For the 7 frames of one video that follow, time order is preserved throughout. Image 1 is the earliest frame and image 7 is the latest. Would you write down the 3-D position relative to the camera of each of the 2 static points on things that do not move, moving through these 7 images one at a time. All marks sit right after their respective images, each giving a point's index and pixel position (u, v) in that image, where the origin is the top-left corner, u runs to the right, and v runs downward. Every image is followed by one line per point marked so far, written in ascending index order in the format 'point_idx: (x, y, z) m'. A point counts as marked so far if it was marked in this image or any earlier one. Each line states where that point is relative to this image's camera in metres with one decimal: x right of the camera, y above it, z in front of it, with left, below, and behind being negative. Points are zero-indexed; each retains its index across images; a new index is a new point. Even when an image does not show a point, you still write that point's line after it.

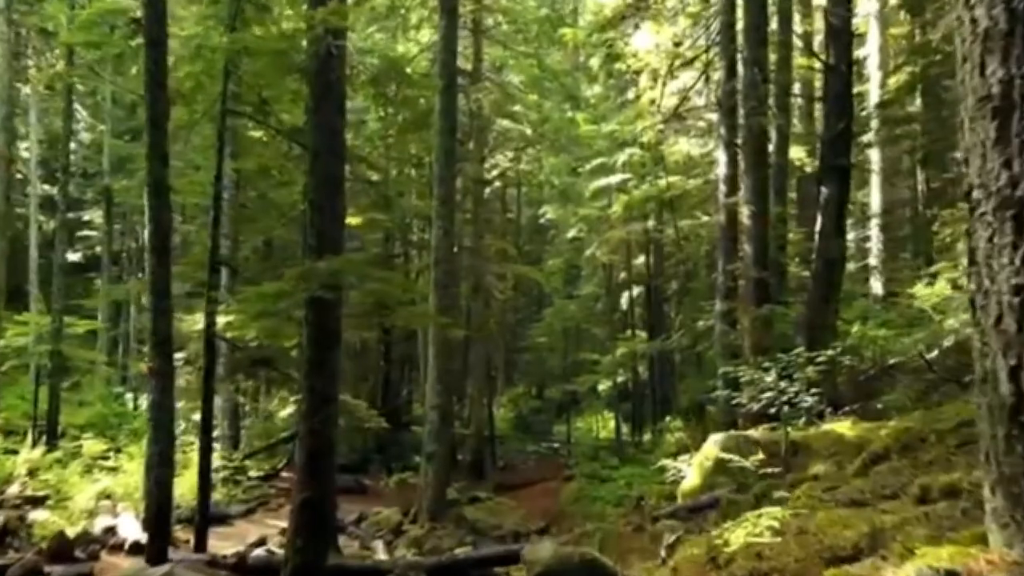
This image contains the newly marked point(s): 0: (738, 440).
0: (+3.2, -2.1, +10.7) m
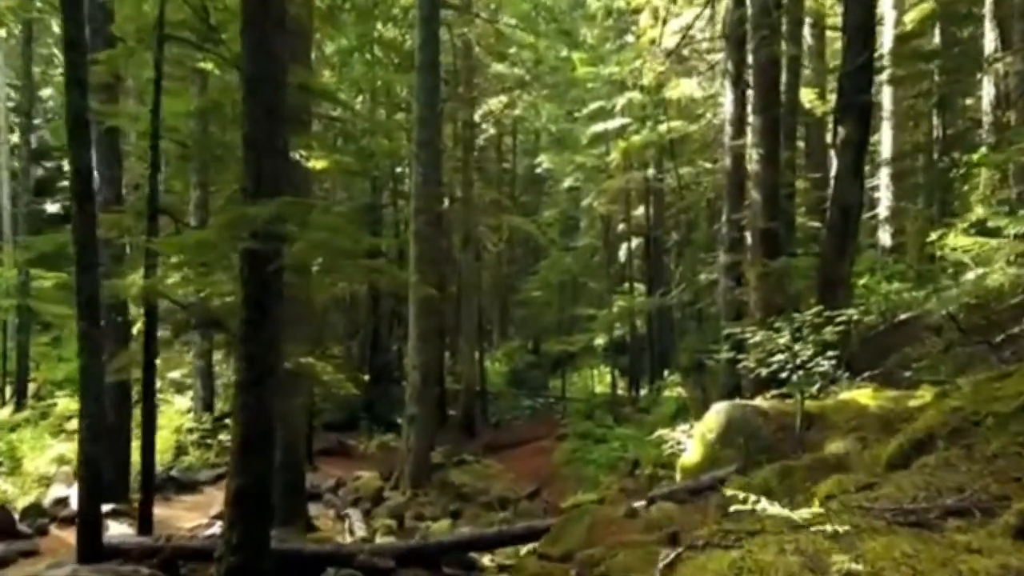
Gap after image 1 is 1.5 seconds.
0: (+2.9, -1.5, +9.5) m
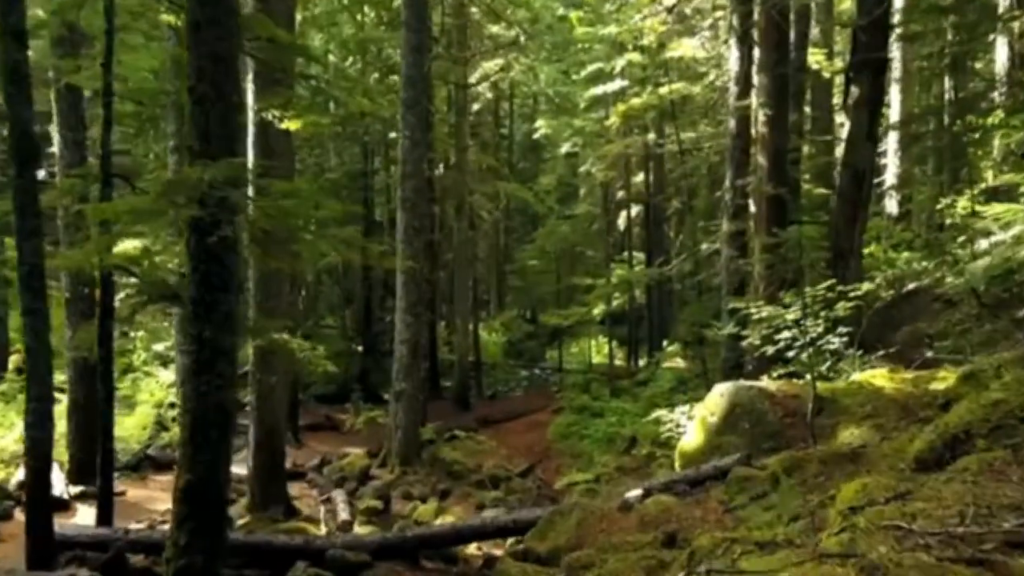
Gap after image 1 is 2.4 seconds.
0: (+2.7, -1.2, +8.8) m
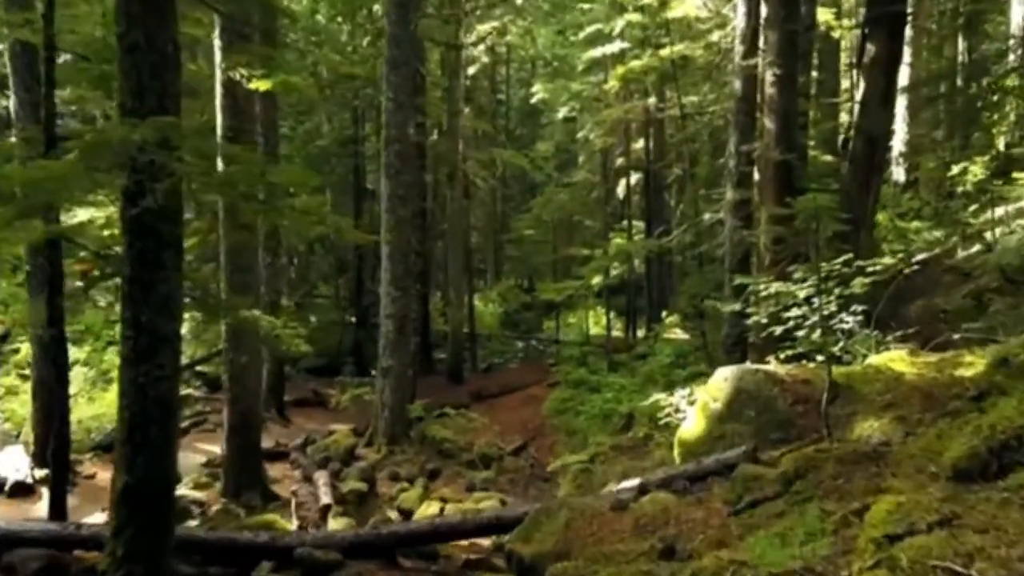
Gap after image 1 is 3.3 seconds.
0: (+2.6, -0.9, +8.0) m
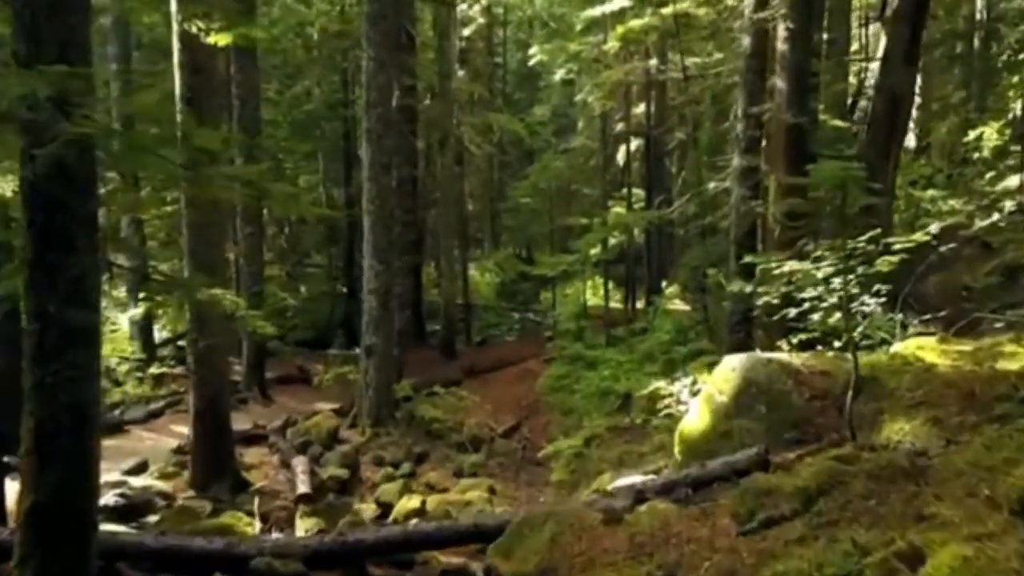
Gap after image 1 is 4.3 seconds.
0: (+2.4, -0.7, +7.1) m
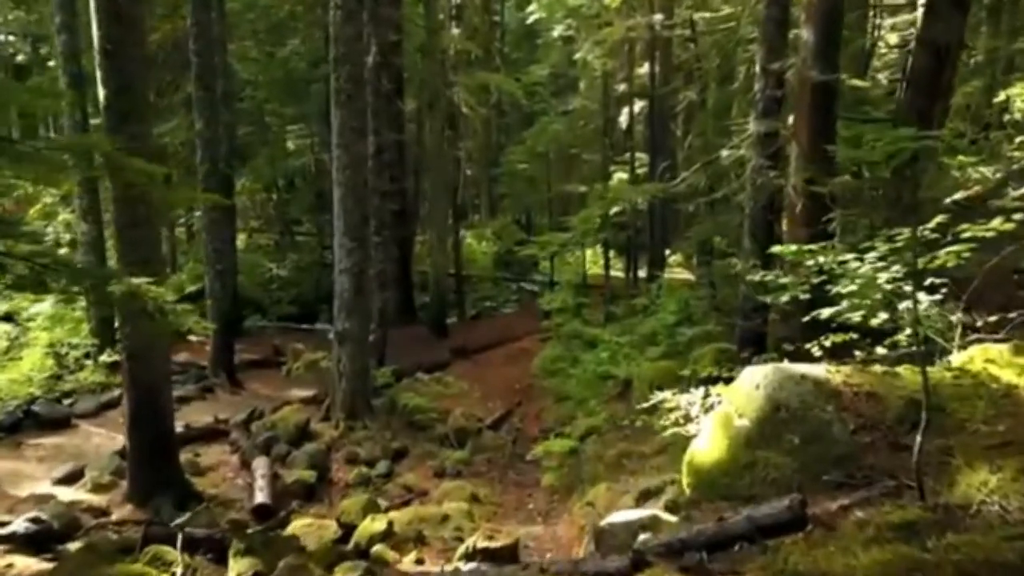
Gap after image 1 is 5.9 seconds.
0: (+2.2, -0.7, +5.7) m
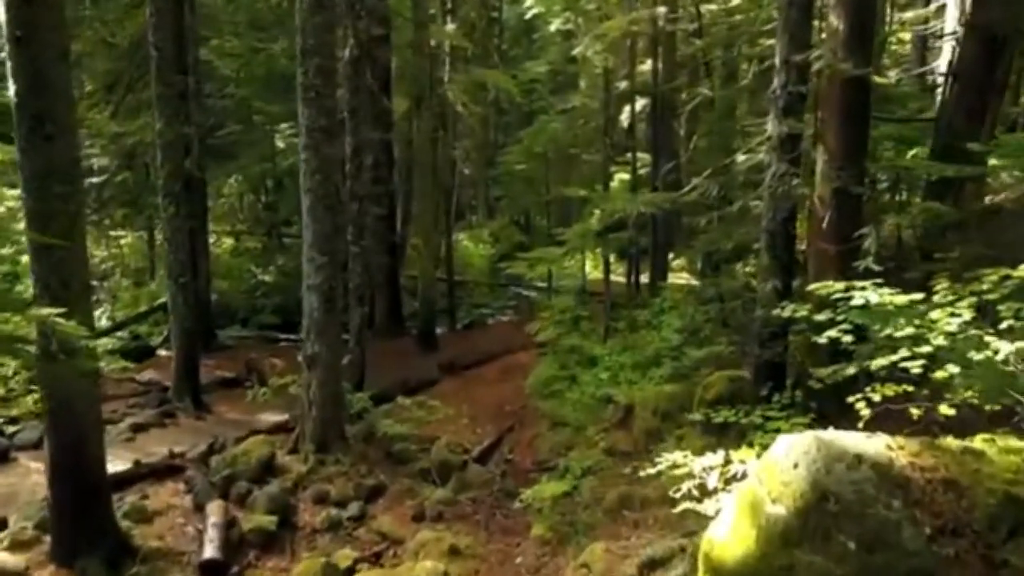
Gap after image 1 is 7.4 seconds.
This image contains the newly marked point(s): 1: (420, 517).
0: (+2.0, -1.0, +4.4) m
1: (-1.3, -3.2, +10.9) m
